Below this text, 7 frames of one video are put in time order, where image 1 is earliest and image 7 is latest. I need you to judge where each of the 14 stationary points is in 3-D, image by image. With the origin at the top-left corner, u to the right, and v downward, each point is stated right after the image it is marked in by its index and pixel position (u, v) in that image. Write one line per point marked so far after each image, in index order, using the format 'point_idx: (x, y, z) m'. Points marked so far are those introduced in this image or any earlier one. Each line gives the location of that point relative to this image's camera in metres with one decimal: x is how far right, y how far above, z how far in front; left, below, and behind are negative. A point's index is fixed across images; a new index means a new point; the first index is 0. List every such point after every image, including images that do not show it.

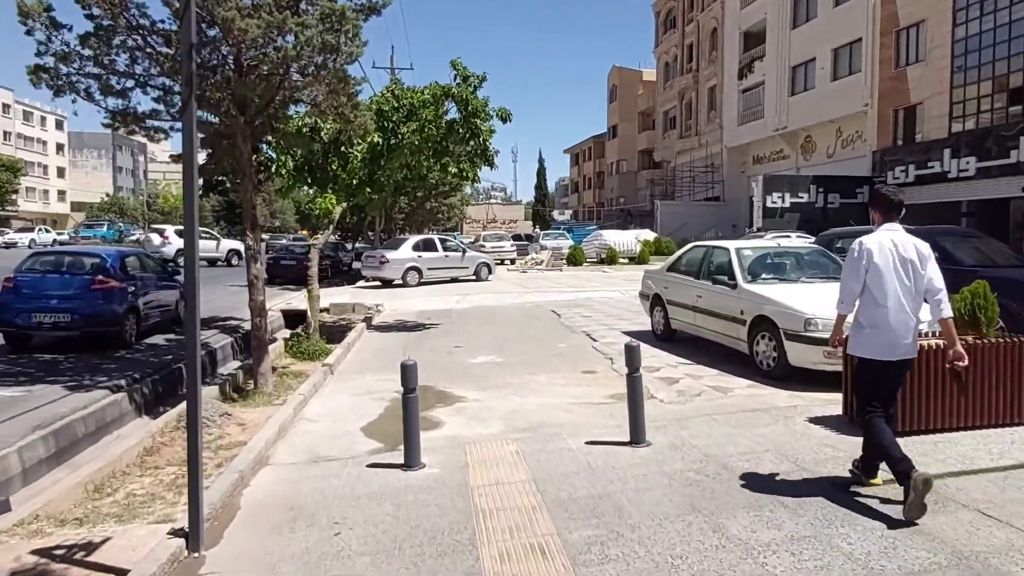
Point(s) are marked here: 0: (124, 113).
0: (-5.3, +2.4, +9.3) m
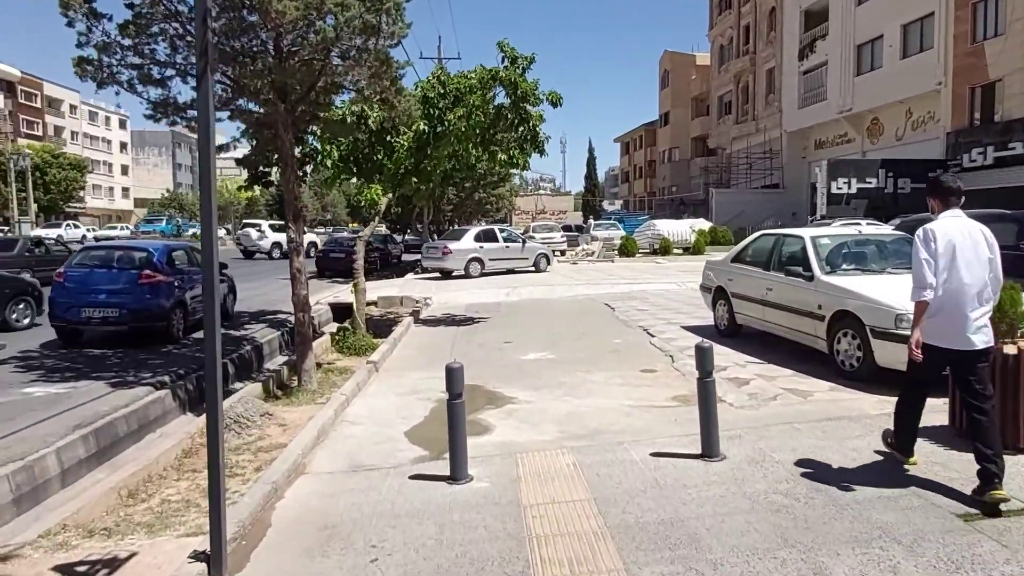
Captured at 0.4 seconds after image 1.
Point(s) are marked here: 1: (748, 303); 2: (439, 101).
0: (-4.7, +2.5, +9.1) m
1: (+3.3, -0.2, +9.6) m
2: (-1.4, +3.6, +13.2) m
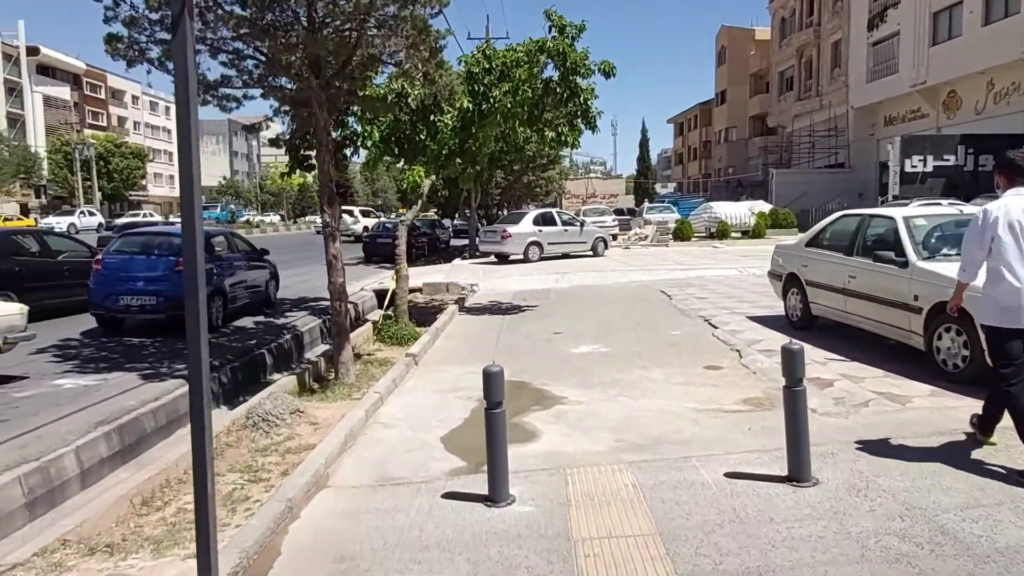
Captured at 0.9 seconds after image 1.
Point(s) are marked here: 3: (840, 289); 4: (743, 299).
0: (-4.0, +2.6, +8.6) m
1: (+4.0, -0.1, +8.6) m
2: (-0.5, +3.9, +12.5) m
3: (+4.0, 0.0, +8.2) m
4: (+4.3, -0.2, +12.6) m
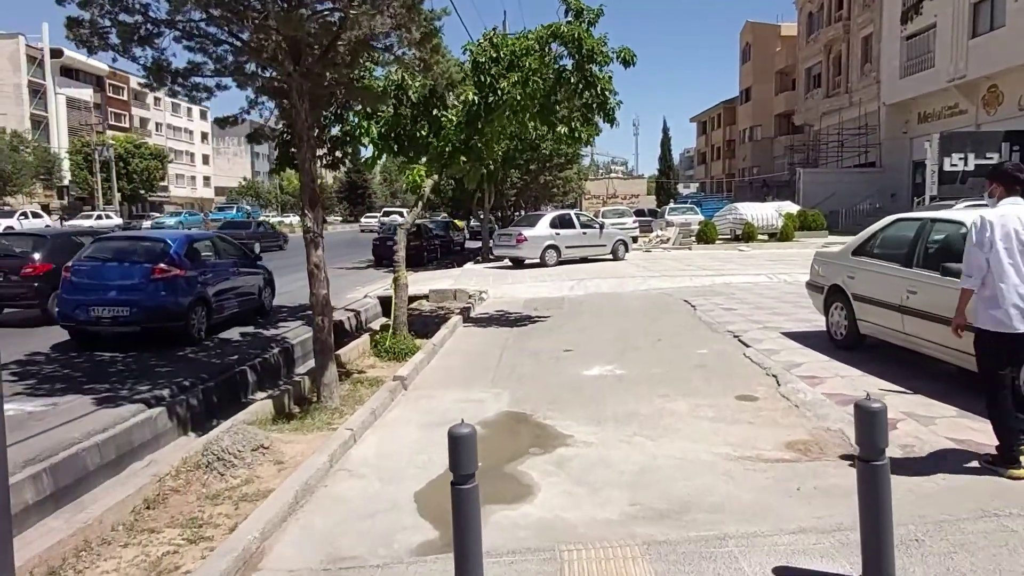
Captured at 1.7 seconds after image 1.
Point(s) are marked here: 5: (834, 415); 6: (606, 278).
0: (-4.0, +2.5, +7.7) m
1: (+4.0, -0.2, +7.4) m
2: (-0.4, +3.7, +11.4) m
3: (+4.0, -0.2, +7.1) m
4: (+4.4, -0.4, +11.5) m
5: (+2.8, -1.1, +5.8) m
6: (+2.3, +0.3, +16.9) m
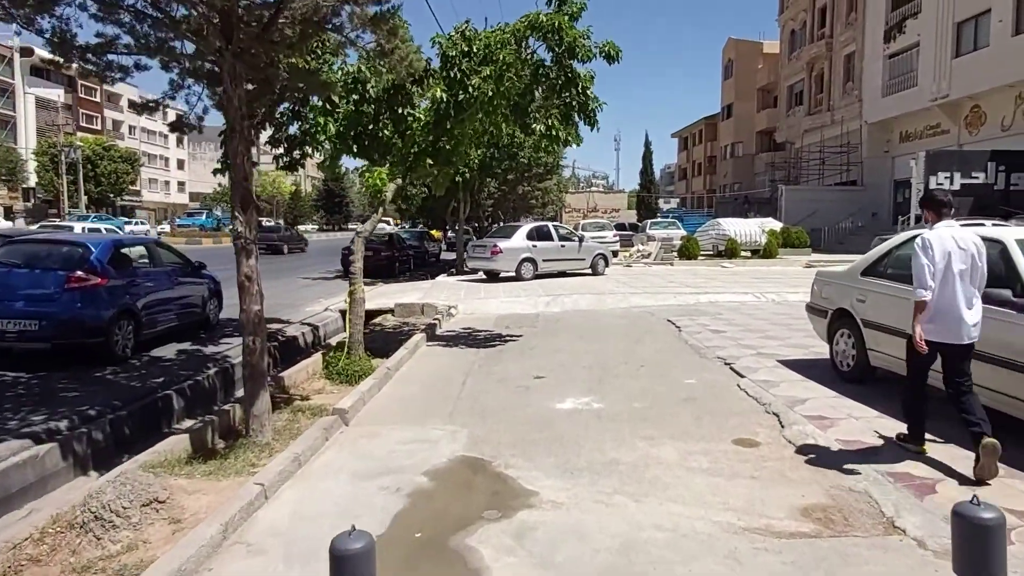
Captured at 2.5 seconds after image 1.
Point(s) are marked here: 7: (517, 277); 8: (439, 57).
0: (-4.3, +2.4, +6.6) m
1: (+3.6, -0.5, +6.4) m
2: (-0.8, +3.5, +10.4) m
3: (+3.6, -0.4, +6.1) m
4: (+4.0, -0.7, +10.5) m
5: (+2.4, -1.3, +4.8) m
6: (+1.7, -0.1, +15.9) m
7: (+0.1, +0.3, +19.9) m
8: (-1.1, +3.6, +10.5) m
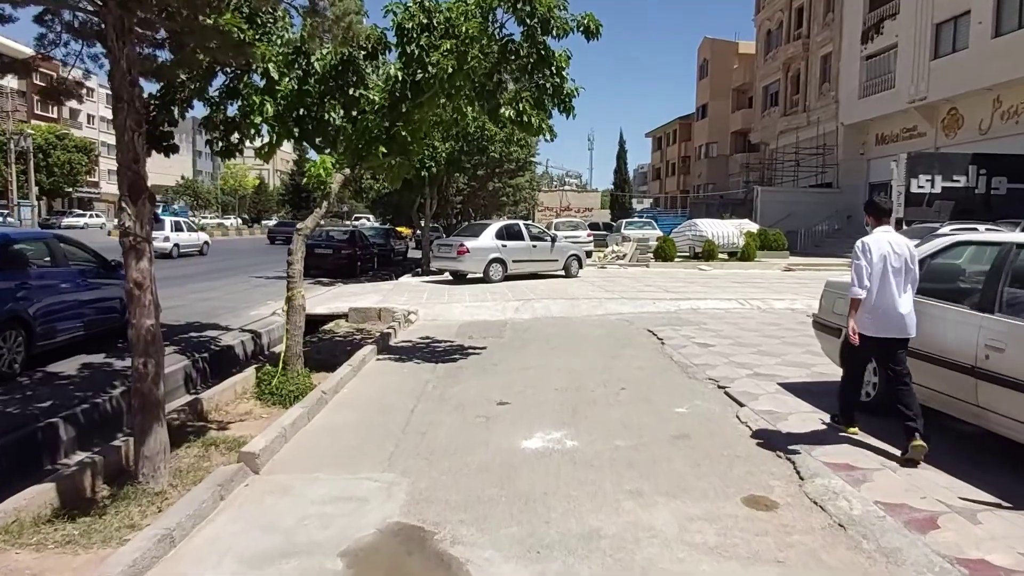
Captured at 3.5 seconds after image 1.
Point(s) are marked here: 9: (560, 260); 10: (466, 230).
0: (-4.6, +2.3, +5.1) m
1: (+3.3, -0.6, +5.3) m
2: (-1.2, +3.4, +9.1) m
3: (+3.3, -0.6, +5.0) m
4: (+3.4, -0.8, +9.4) m
5: (+2.2, -1.4, +3.7) m
6: (+1.0, -0.2, +14.7) m
7: (-0.8, +0.3, +18.6) m
8: (-1.6, +3.5, +9.2) m
9: (+1.4, +0.8, +19.7) m
10: (-1.3, +1.6, +19.1) m
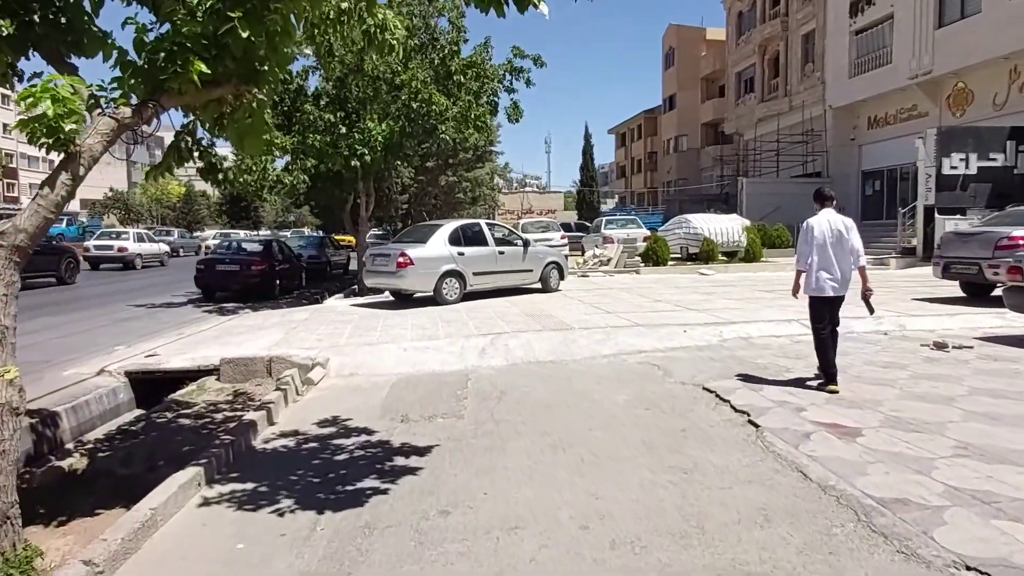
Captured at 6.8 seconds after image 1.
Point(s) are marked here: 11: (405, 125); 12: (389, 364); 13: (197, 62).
0: (-4.7, +1.8, +0.2) m
1: (+3.3, -0.8, +0.8) m
2: (-1.6, +3.0, +4.4) m
3: (+3.3, -0.8, +0.5) m
4: (+3.2, -1.1, +4.9) m
5: (+2.3, -1.7, -0.9) m
6: (+0.4, -0.6, +10.0) m
7: (-1.5, -0.2, +13.8) m
8: (-2.0, +3.1, +4.5) m
9: (+0.5, +0.4, +15.1) m
10: (-2.2, +1.1, +14.3) m
11: (-2.6, +3.8, +16.0) m
12: (-1.5, -1.0, +8.4) m
13: (-2.2, +1.5, +4.8) m
